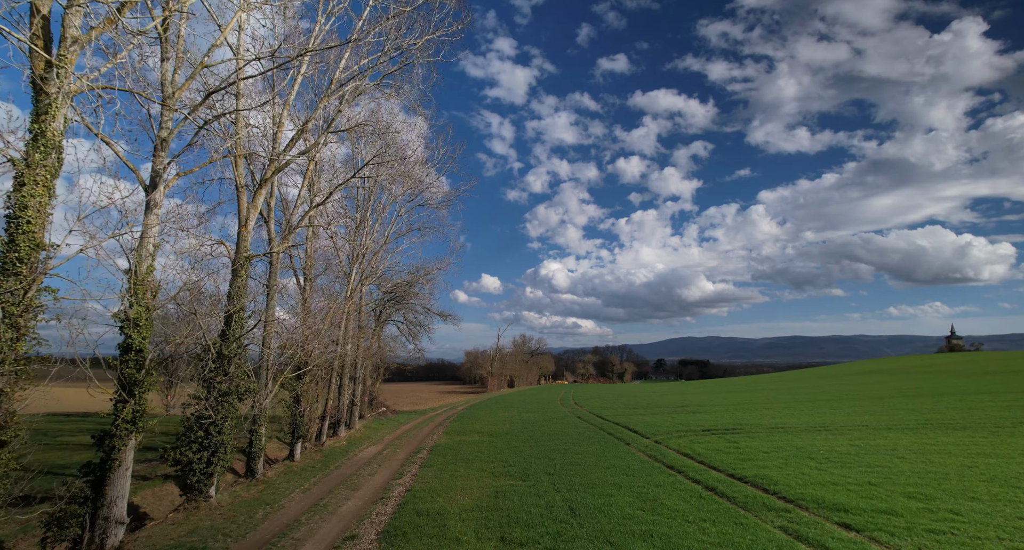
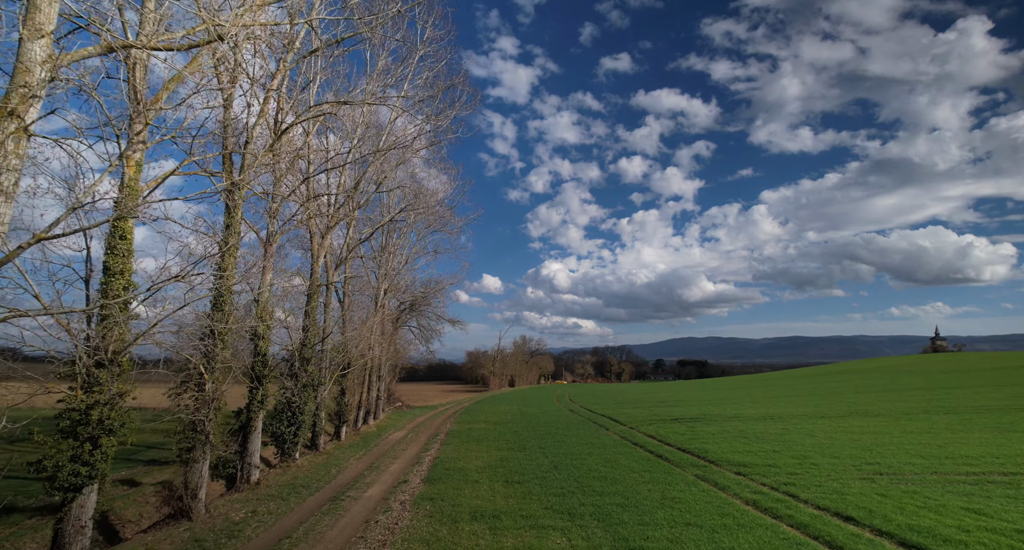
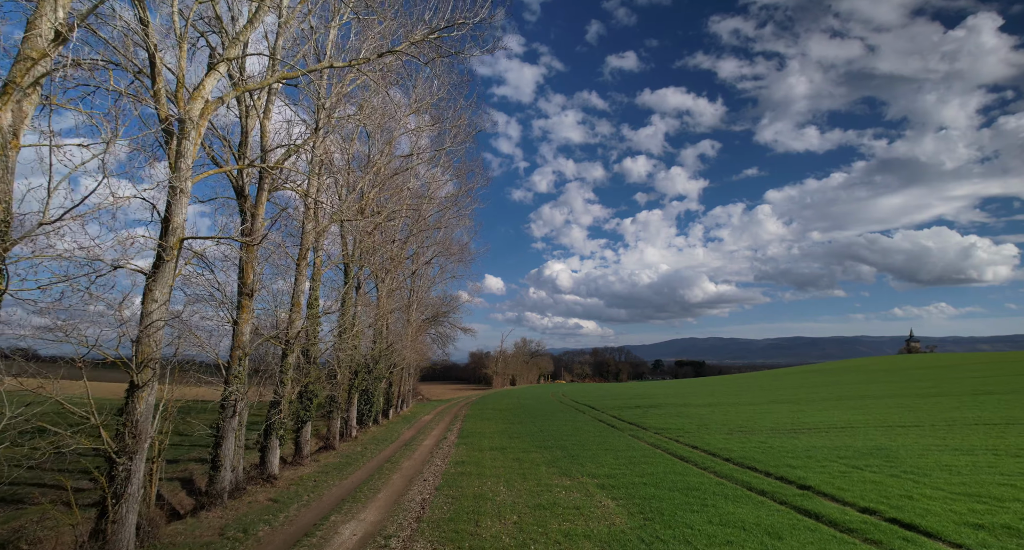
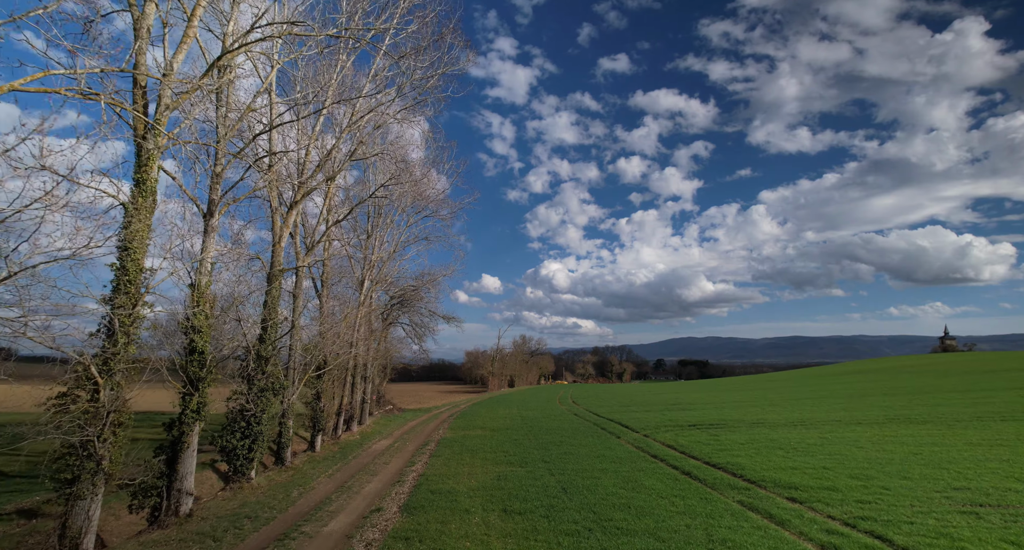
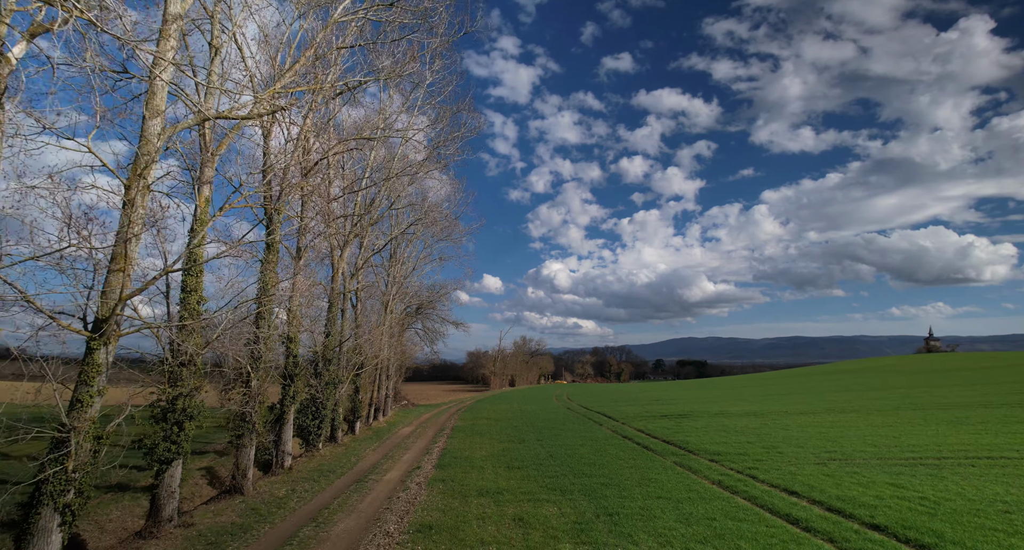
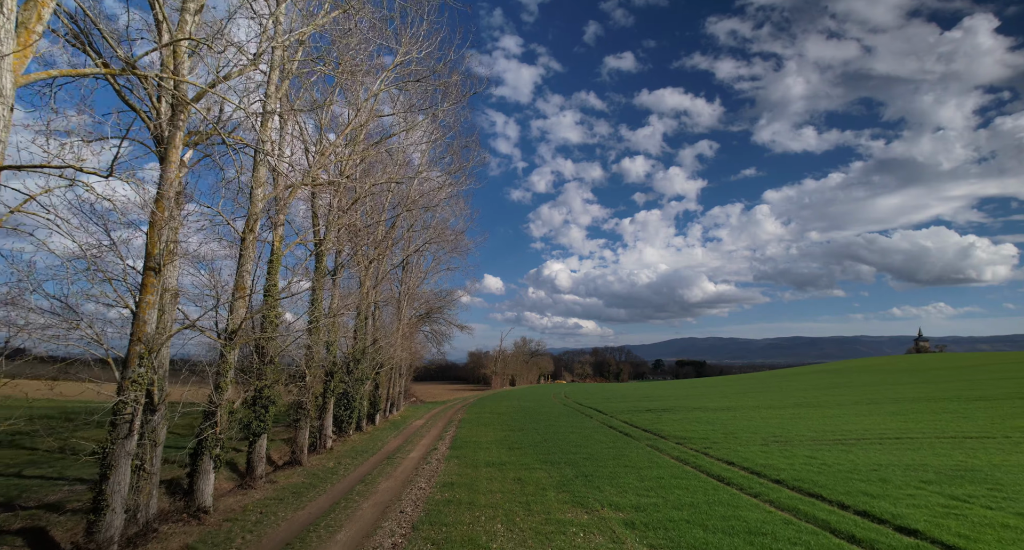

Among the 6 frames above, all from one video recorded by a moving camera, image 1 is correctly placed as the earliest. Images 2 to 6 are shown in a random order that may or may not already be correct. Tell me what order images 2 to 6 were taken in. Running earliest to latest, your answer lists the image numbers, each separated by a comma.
4, 2, 5, 6, 3
